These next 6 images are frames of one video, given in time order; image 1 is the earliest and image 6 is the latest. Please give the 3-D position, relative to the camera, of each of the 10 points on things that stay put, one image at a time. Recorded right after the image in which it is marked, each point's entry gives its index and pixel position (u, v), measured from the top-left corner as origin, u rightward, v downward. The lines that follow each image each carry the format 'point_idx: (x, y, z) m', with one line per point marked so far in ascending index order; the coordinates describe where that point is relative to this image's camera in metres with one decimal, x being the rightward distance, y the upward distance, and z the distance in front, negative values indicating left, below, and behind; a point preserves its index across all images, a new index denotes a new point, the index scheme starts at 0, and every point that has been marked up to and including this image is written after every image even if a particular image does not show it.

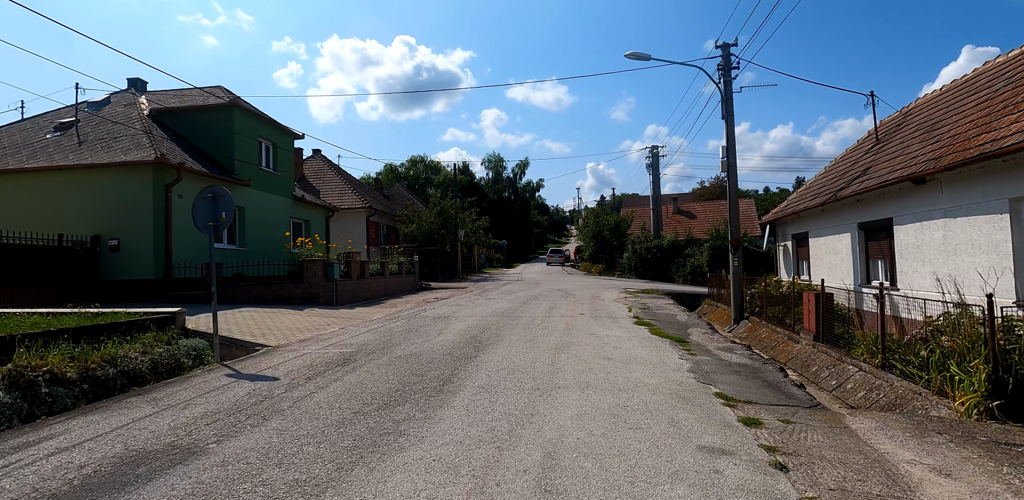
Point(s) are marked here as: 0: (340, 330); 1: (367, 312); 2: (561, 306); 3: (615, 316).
0: (-3.1, -1.5, +9.4) m
1: (-3.5, -1.5, +12.4) m
2: (+1.3, -1.4, +12.7) m
3: (+2.1, -1.4, +10.7) m
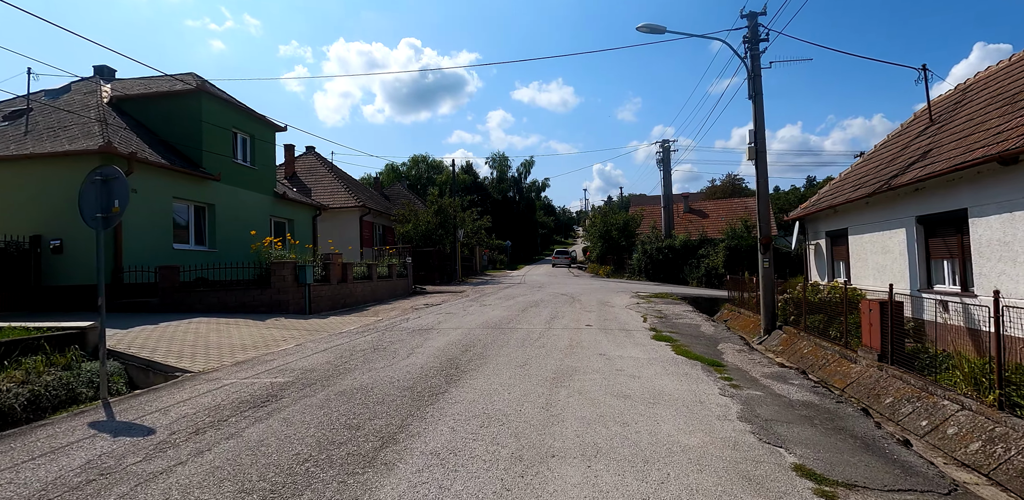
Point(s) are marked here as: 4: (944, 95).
0: (-3.3, -1.5, +7.8) m
1: (-3.6, -1.6, +10.7) m
2: (+1.2, -1.4, +11.0) m
3: (+2.0, -1.4, +8.9) m
4: (+9.8, +3.5, +11.7) m
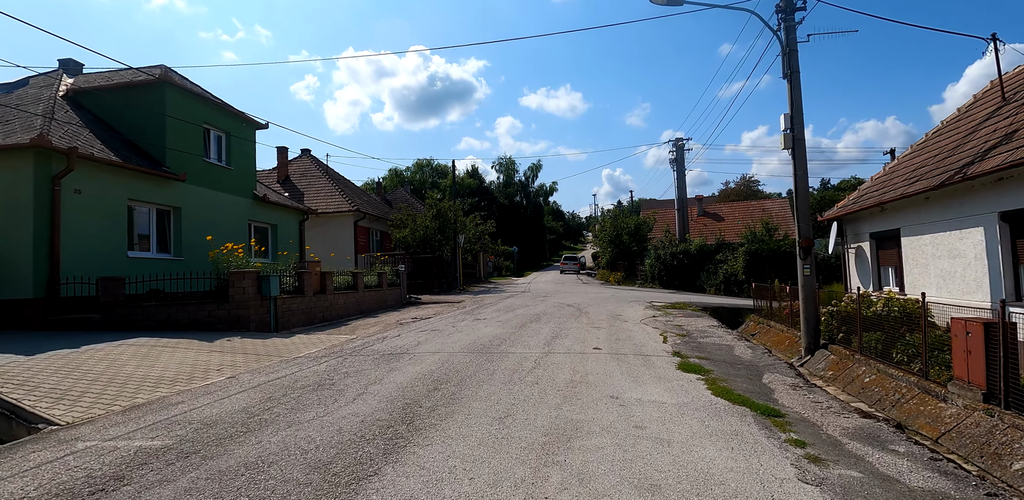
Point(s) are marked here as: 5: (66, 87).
0: (-3.4, -1.6, +6.1) m
1: (-3.7, -1.7, +9.1) m
2: (+1.1, -1.5, +9.3) m
3: (+1.9, -1.4, +7.2) m
4: (+9.7, +3.5, +9.9) m
5: (-12.2, +4.4, +14.0) m
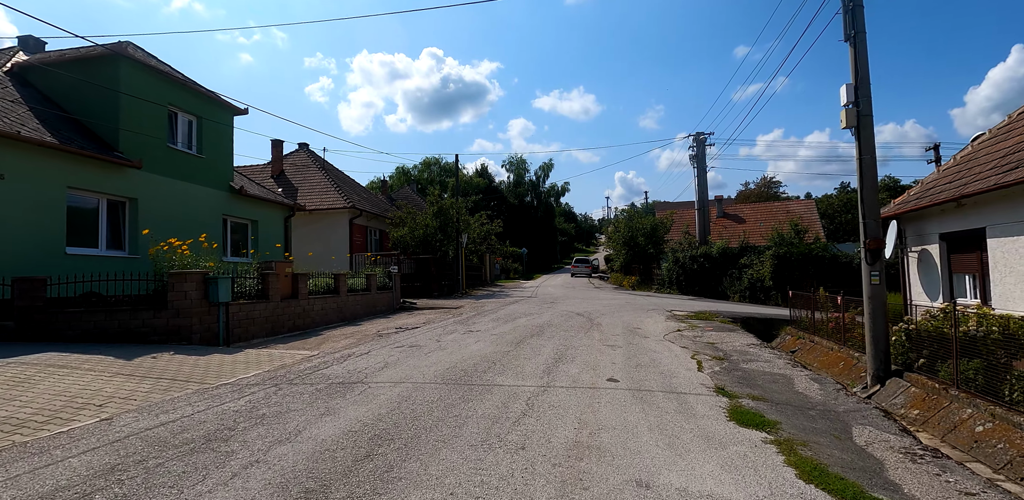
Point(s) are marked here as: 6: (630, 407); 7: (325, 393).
0: (-3.6, -1.5, +4.4) m
1: (-3.8, -1.6, +7.4) m
2: (+0.9, -1.5, +7.4) m
3: (+1.7, -1.4, +5.3) m
4: (+9.7, +3.4, +7.8) m
5: (-12.1, +4.5, +12.4) m
6: (+1.1, -1.4, +4.7) m
7: (-2.0, -1.5, +5.5) m
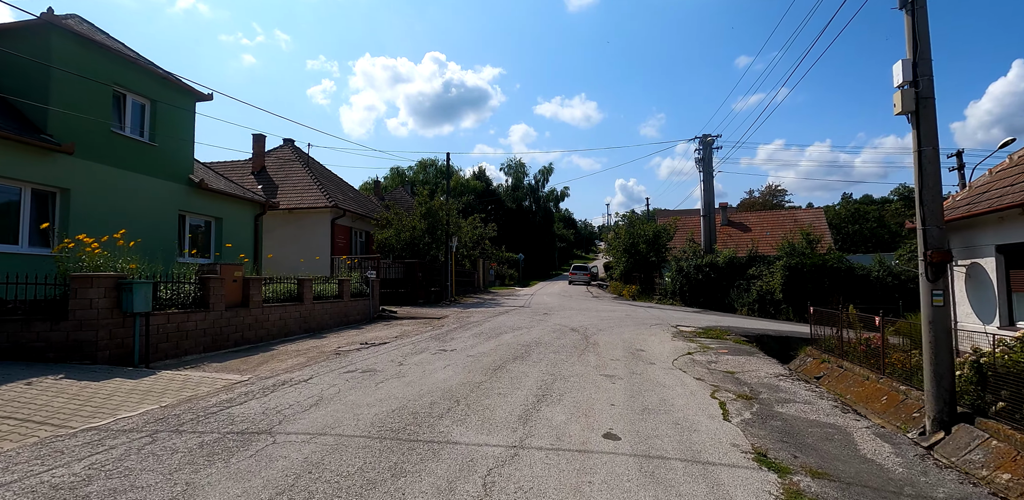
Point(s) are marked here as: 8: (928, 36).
0: (-3.9, -1.5, +2.8) m
1: (-4.2, -1.6, +5.8) m
2: (+0.6, -1.6, +5.9) m
3: (+1.4, -1.5, +3.8) m
4: (+9.4, +3.2, +6.3) m
5: (-12.3, +4.6, +10.9) m
6: (+0.8, -1.5, +3.1) m
7: (-2.3, -1.5, +3.9) m
8: (+5.4, +2.8, +6.6) m
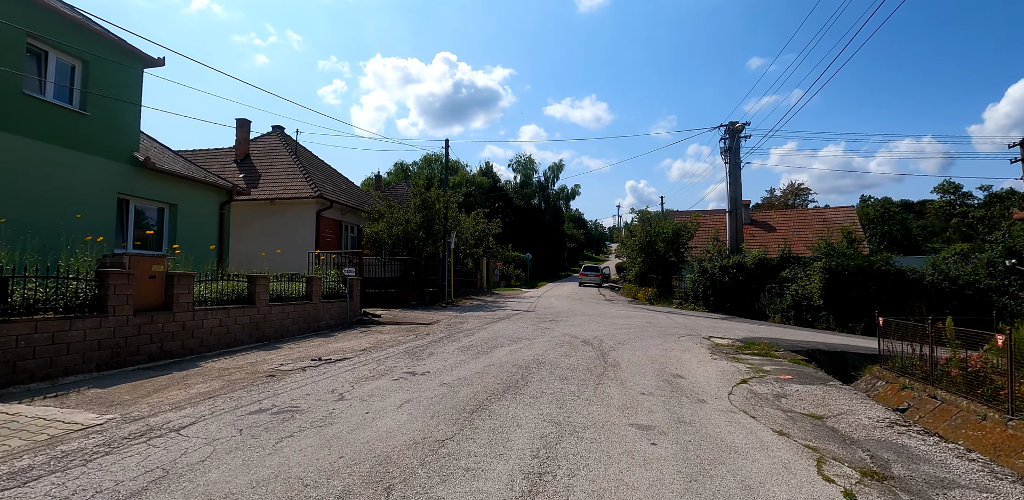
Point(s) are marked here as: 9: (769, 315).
0: (-4.1, -1.3, +0.6) m
1: (-4.3, -1.4, +3.6) m
2: (+0.5, -1.4, +3.6) m
3: (+1.2, -1.4, +1.5) m
4: (+9.3, +3.2, +3.9) m
5: (-12.3, +4.9, +8.9) m
6: (+0.6, -1.3, +0.8) m
7: (-2.5, -1.4, +1.7) m
8: (+5.3, +2.9, +4.3) m
9: (+9.7, -2.4, +19.4) m
